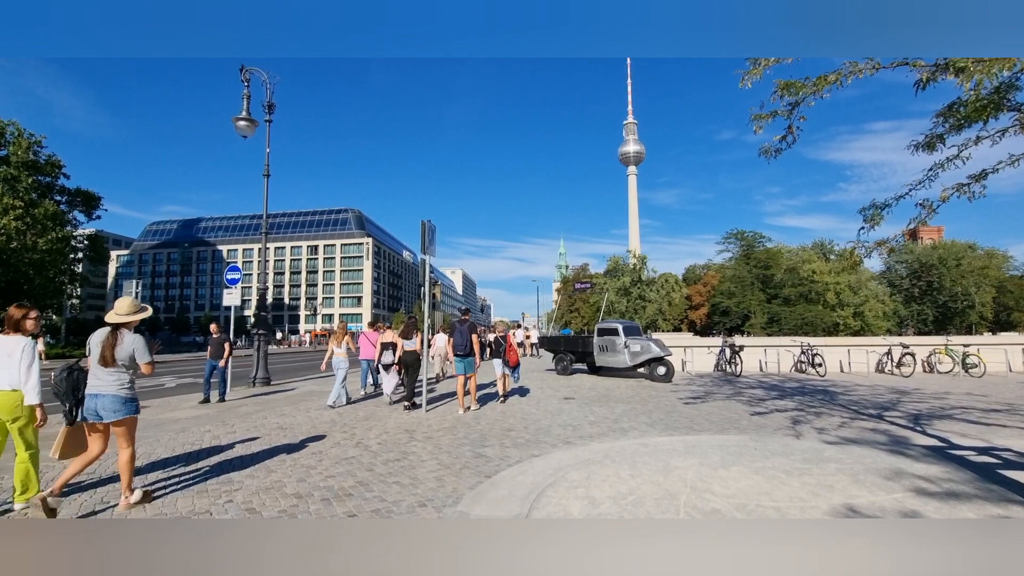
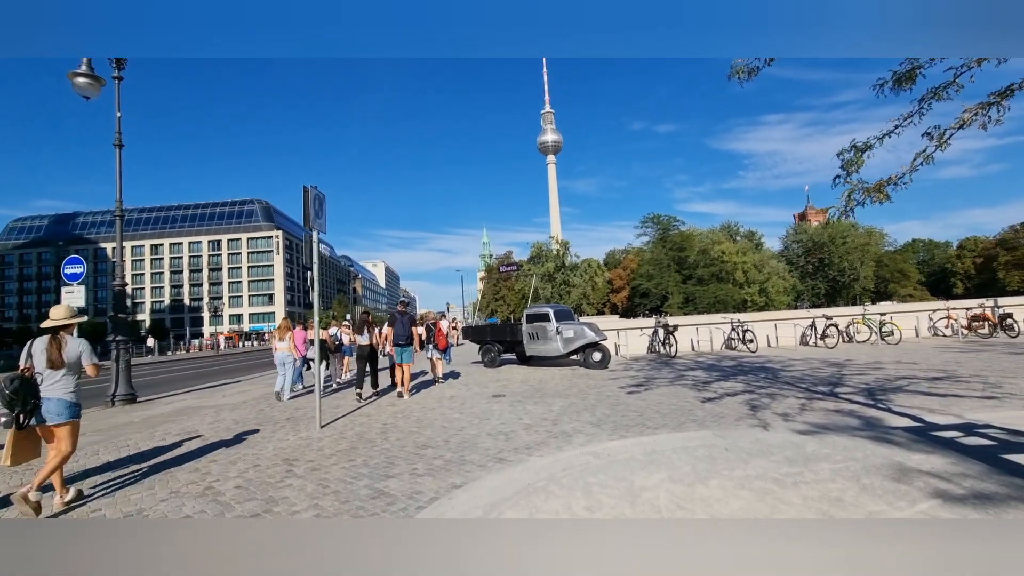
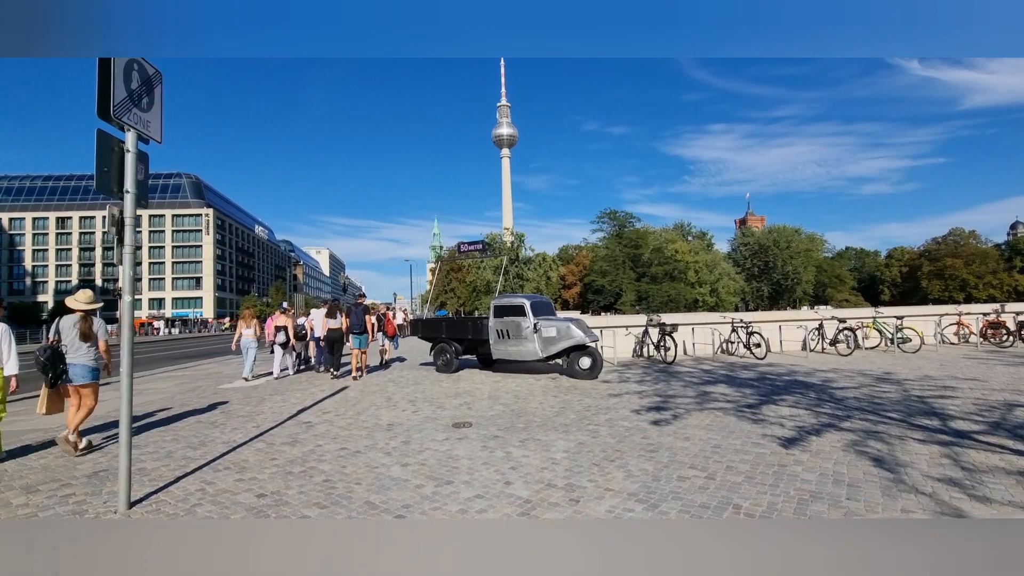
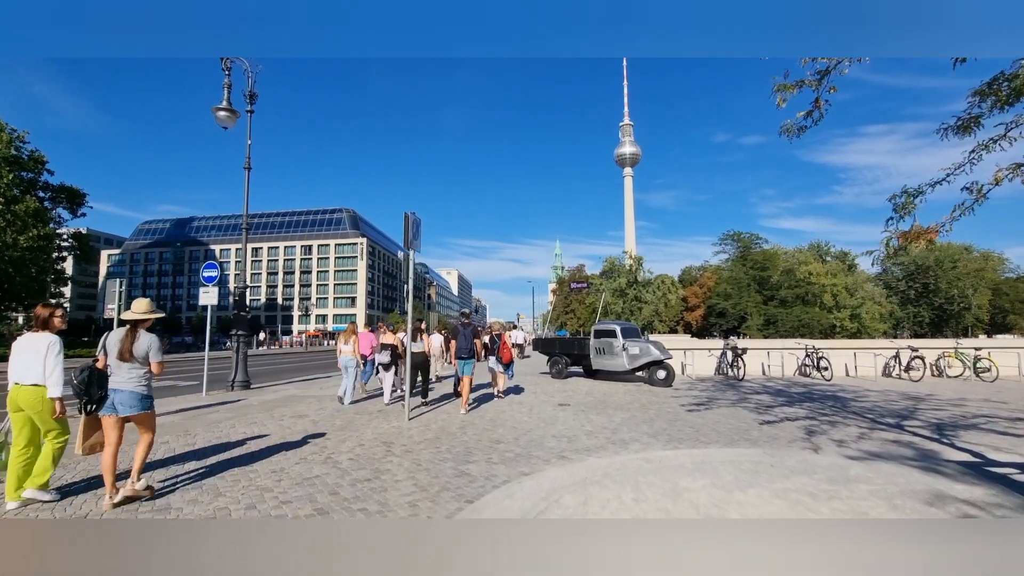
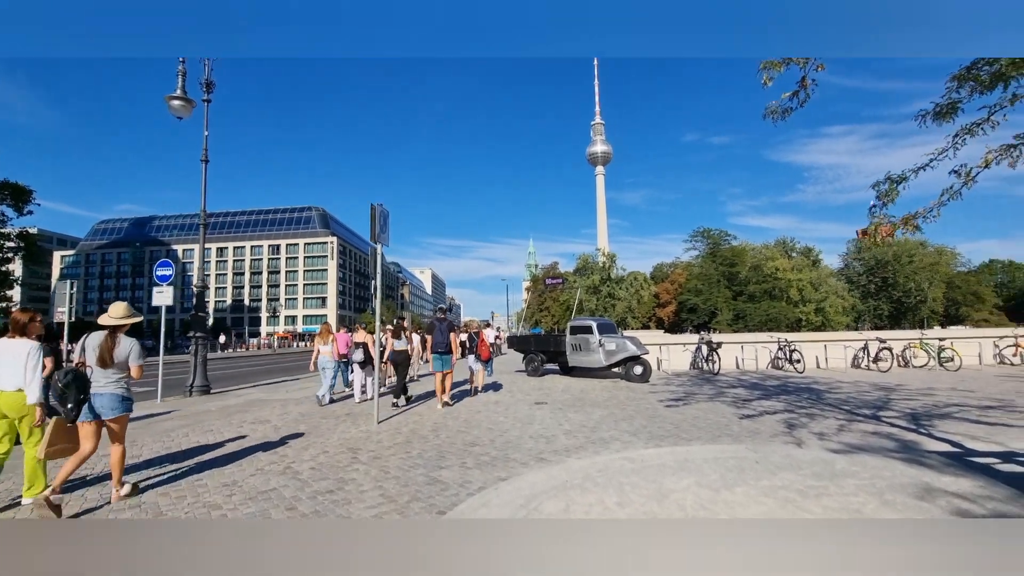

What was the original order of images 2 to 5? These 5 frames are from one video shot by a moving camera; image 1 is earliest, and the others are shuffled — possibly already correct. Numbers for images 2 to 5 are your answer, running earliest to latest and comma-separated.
4, 5, 2, 3
